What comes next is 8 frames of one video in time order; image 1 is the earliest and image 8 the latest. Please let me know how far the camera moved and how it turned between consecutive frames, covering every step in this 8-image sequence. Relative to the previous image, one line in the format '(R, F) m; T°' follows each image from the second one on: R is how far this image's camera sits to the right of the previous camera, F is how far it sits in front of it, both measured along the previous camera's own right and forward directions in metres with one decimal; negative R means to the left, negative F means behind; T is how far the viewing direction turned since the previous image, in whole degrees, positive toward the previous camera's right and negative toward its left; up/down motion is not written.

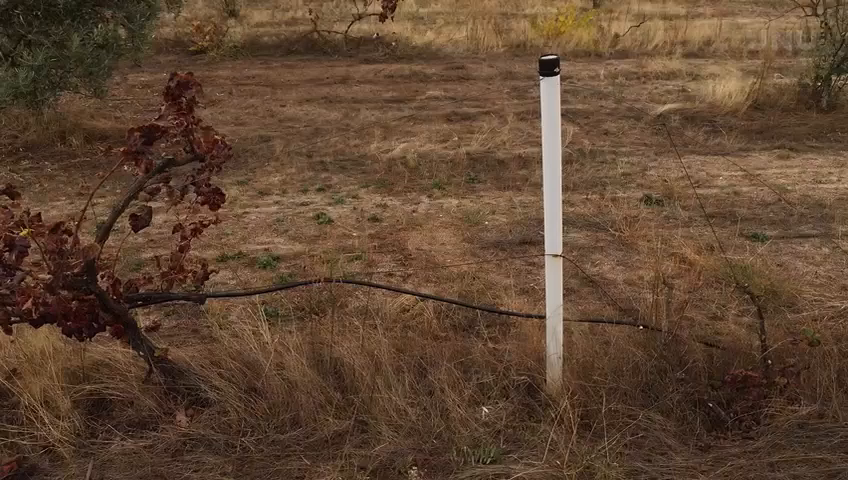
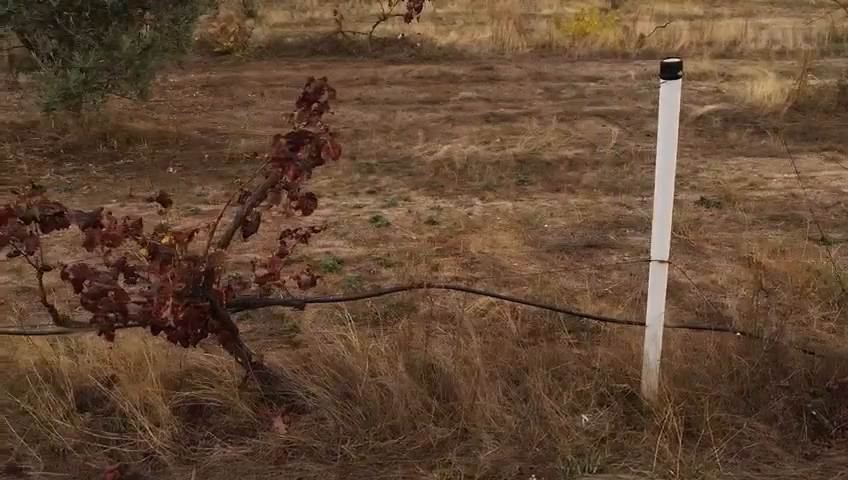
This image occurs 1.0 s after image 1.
(-0.5, 0.0) m; 0°
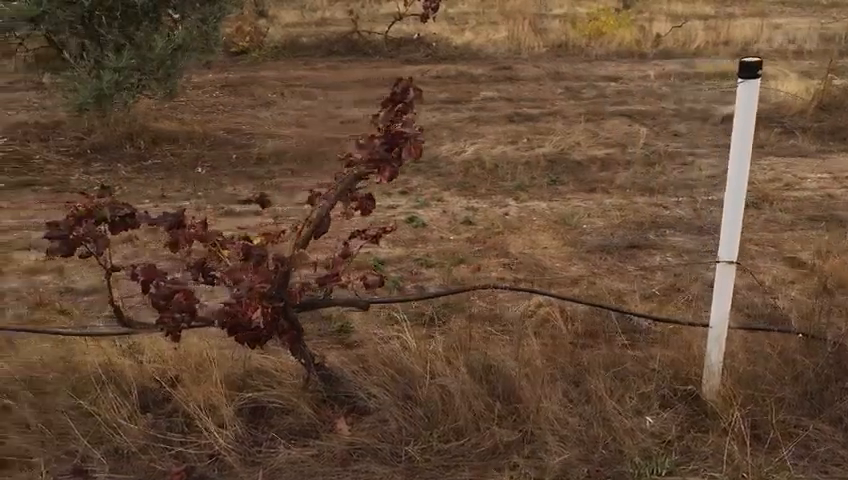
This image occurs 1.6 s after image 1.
(-0.3, 0.0) m; 0°
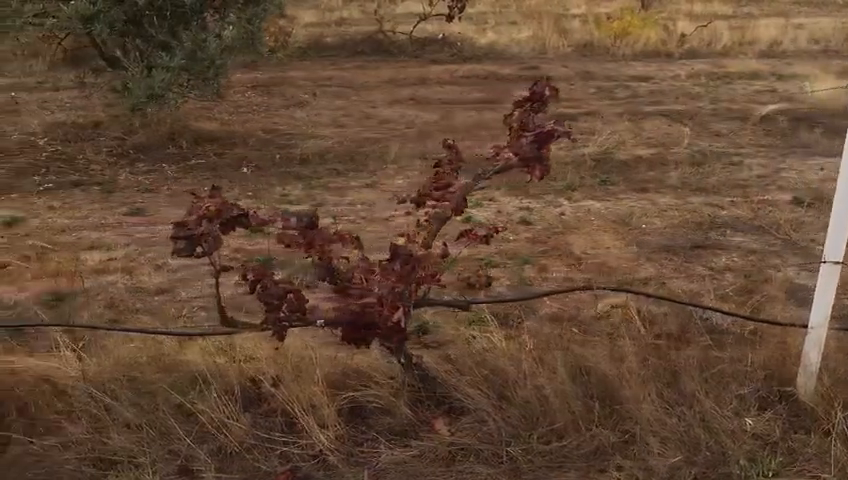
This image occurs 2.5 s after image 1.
(-0.5, 0.0) m; 0°
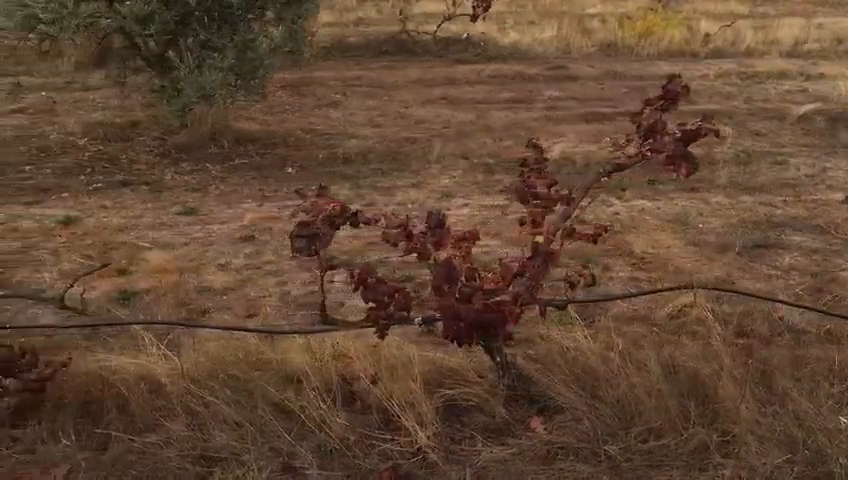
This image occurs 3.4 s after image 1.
(-0.5, 0.0) m; 0°
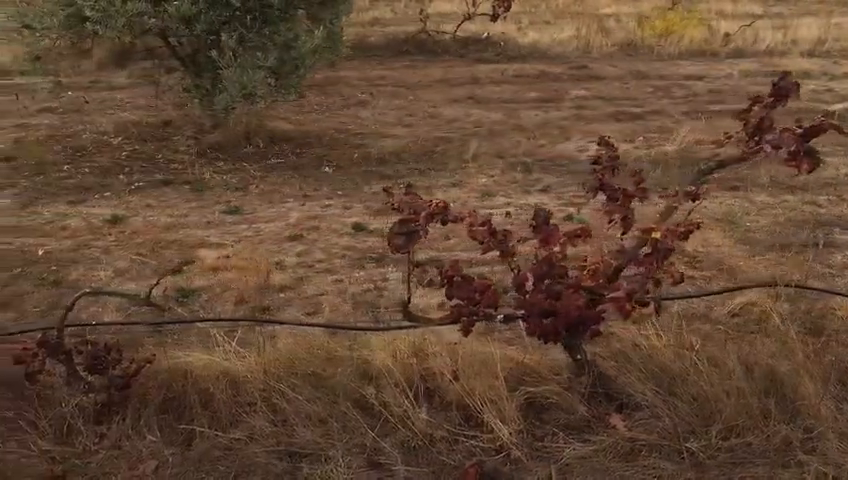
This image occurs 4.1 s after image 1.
(-0.4, 0.0) m; 0°
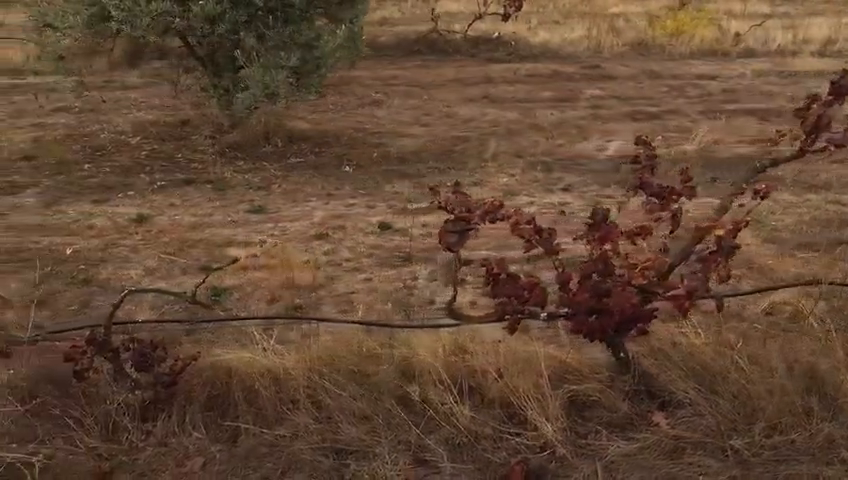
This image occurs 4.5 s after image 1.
(-0.2, 0.0) m; 0°
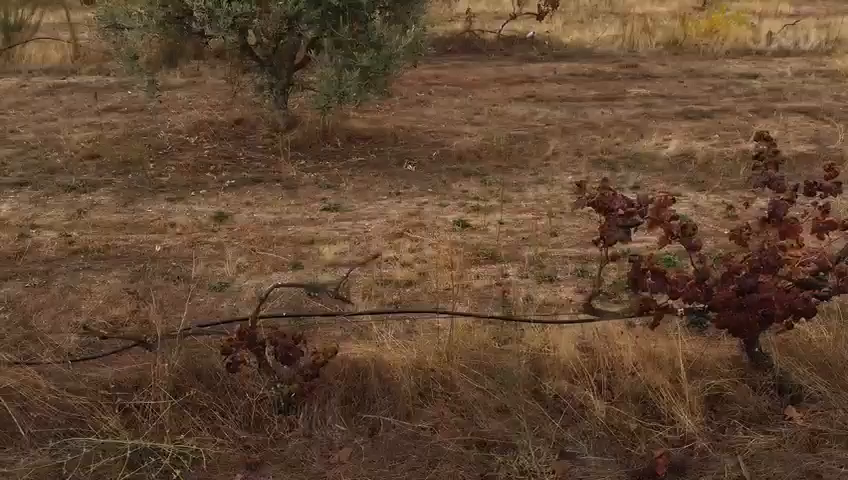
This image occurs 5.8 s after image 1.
(-0.7, -0.1) m; 0°
